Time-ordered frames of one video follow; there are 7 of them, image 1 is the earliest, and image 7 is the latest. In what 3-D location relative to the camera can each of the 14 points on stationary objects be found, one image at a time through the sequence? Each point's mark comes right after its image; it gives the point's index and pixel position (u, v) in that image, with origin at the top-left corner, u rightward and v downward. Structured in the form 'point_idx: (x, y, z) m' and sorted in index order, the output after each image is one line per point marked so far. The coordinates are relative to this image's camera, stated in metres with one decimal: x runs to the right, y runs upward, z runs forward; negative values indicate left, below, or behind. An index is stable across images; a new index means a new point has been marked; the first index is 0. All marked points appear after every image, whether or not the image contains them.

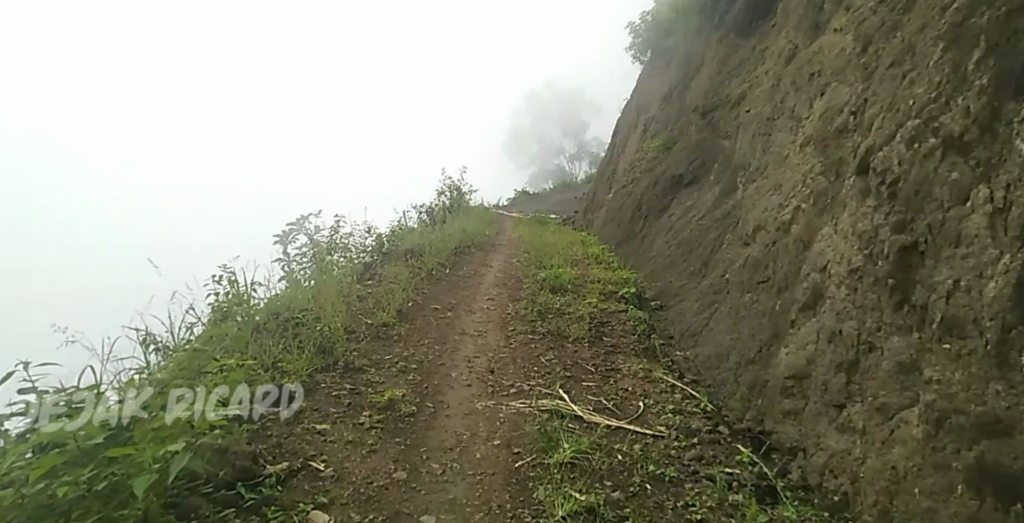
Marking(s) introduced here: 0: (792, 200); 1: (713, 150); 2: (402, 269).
0: (+2.5, +0.5, +4.6) m
1: (+3.9, +2.1, +9.8) m
2: (-1.4, -0.1, +6.5) m
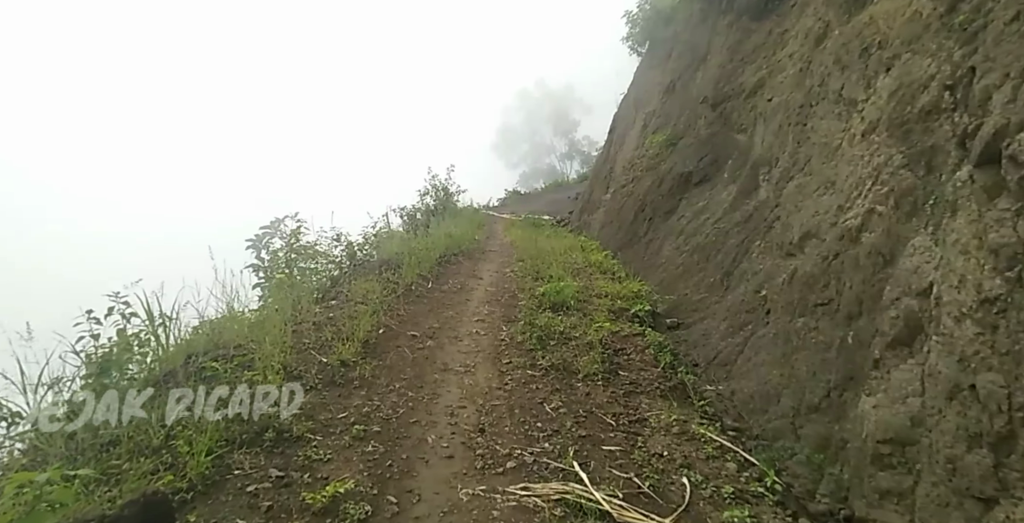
0: (+2.5, +0.4, +3.7) m
1: (+3.7, +2.0, +8.9) m
2: (-1.5, -0.3, +5.5) m
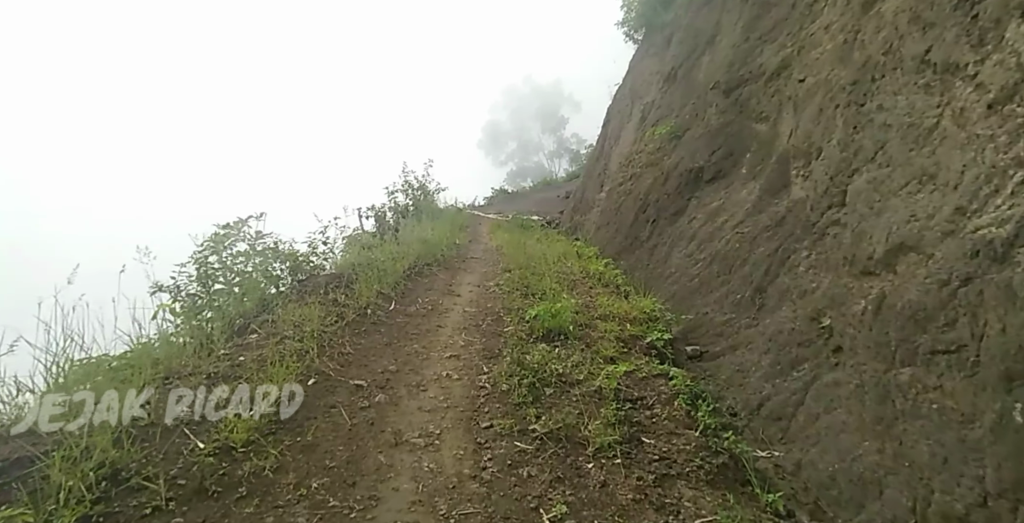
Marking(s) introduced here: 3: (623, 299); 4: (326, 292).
0: (+2.3, +0.3, +2.5) m
1: (+3.5, +1.9, +7.8) m
2: (-1.6, -0.4, +4.3) m
3: (+1.3, -0.4, +6.1) m
4: (-1.8, -0.3, +4.9) m
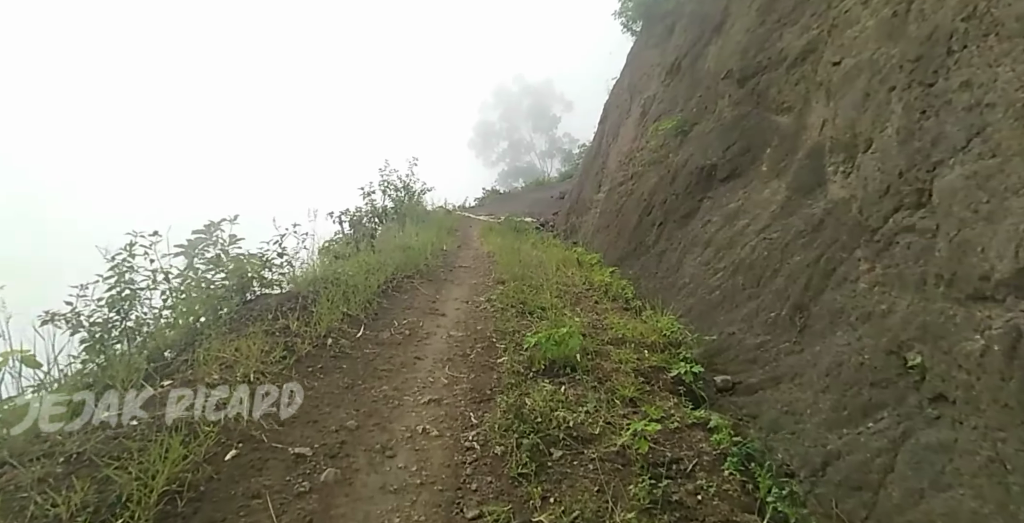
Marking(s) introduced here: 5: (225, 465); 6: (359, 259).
0: (+2.3, +0.2, +1.7) m
1: (+3.4, +1.8, +7.0) m
2: (-1.6, -0.5, +3.4) m
3: (+1.2, -0.5, +5.3) m
4: (-1.8, -0.4, +4.0) m
5: (-1.3, -0.9, +2.4) m
6: (-1.7, 0.0, +5.9) m
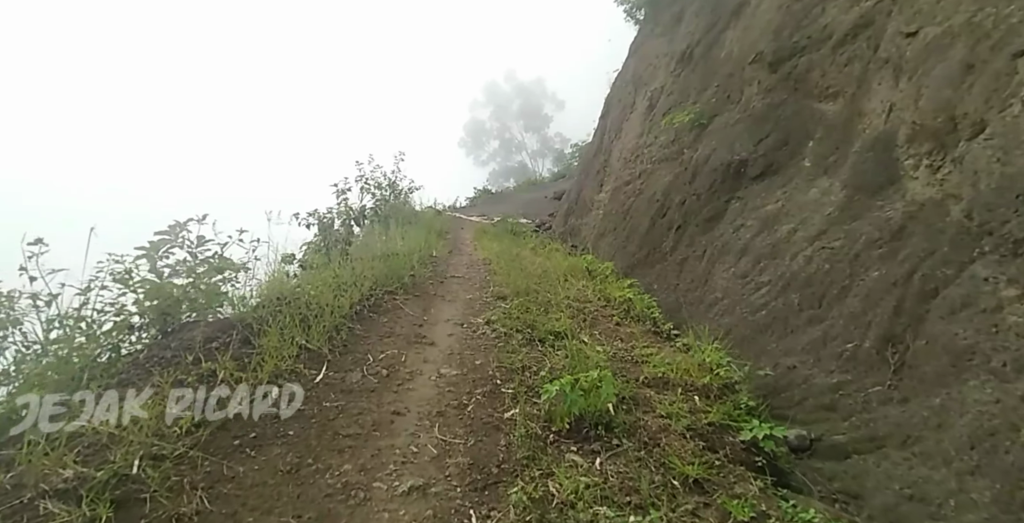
0: (+2.4, +0.1, +0.7) m
1: (+3.4, +1.7, +6.0) m
2: (-1.6, -0.6, +2.3) m
3: (+1.3, -0.7, +4.3) m
4: (-1.8, -0.5, +3.0) m
5: (-1.2, -1.0, +1.4) m
6: (-1.7, -0.1, +4.8) m
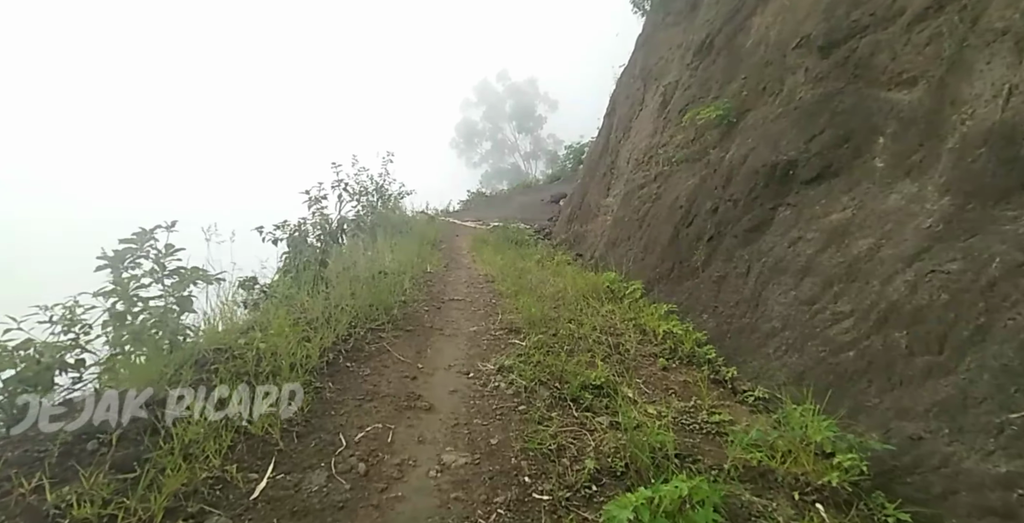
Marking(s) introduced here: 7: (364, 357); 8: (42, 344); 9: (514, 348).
0: (+2.6, -0.1, -0.3) m
1: (+3.5, +1.5, +5.0) m
2: (-1.4, -0.9, +1.3) m
3: (+1.4, -0.9, +3.3) m
4: (-1.6, -0.7, +1.9) m
5: (-1.0, -1.2, +0.3) m
6: (-1.6, -0.3, +3.8) m
7: (-1.0, -0.6, +3.5) m
8: (-2.1, -0.5, +2.3) m
9: (0.0, -0.7, +4.0) m
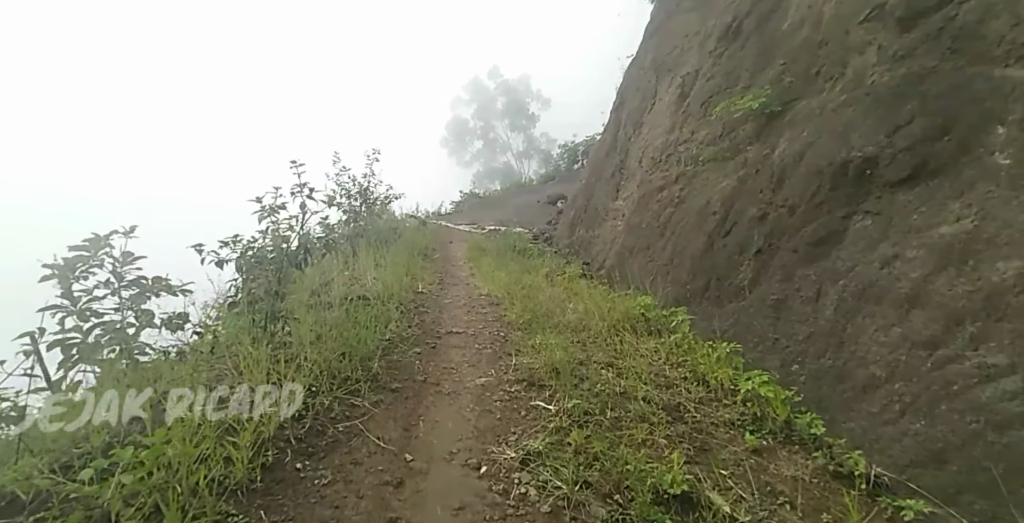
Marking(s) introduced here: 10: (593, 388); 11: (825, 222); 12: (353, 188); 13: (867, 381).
0: (+2.8, -0.3, -1.4) m
1: (+3.6, +1.3, +4.0) m
2: (-1.2, -1.1, +0.1) m
3: (+1.6, -1.1, +2.1) m
4: (-1.4, -1.0, +0.7) m
5: (-0.8, -1.4, -0.9) m
6: (-1.4, -0.5, +2.6) m
7: (-0.8, -0.8, +2.4) m
8: (-2.0, -0.7, +1.1) m
9: (+0.1, -0.9, +2.9) m
10: (+0.6, -0.8, +3.2) m
11: (+2.9, +0.4, +4.8) m
12: (-2.5, +1.2, +8.3) m
13: (+2.4, -0.8, +3.5) m
